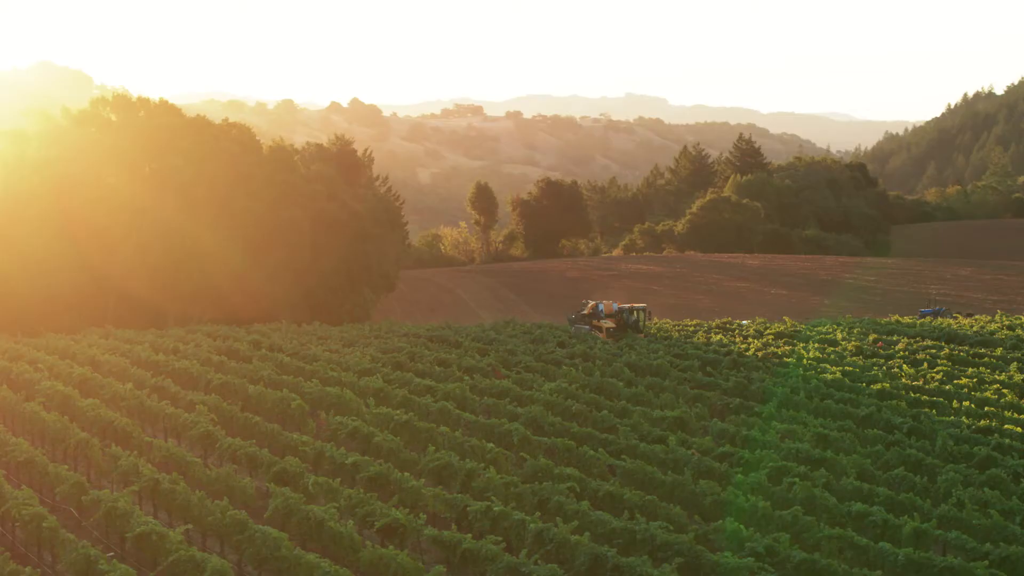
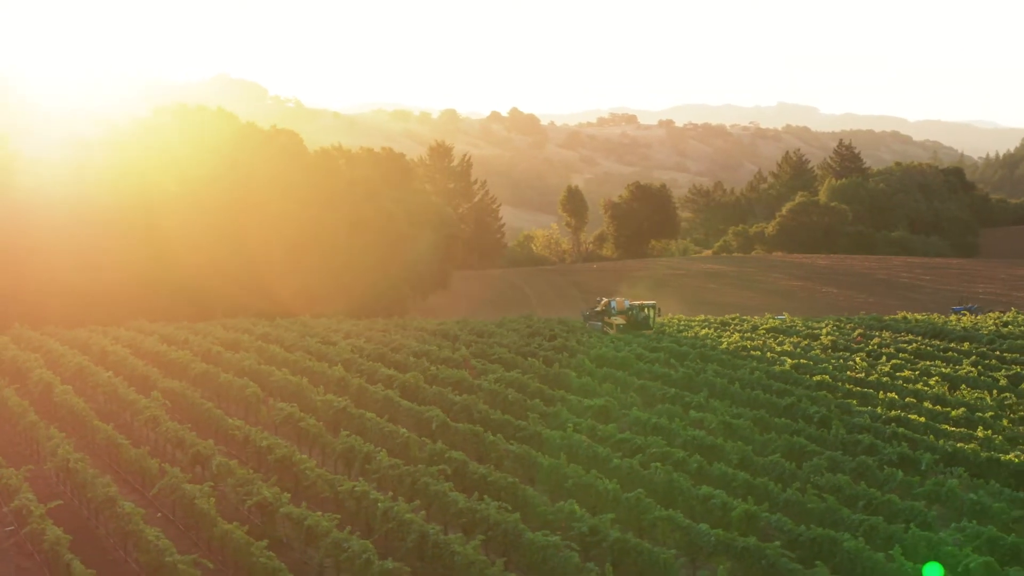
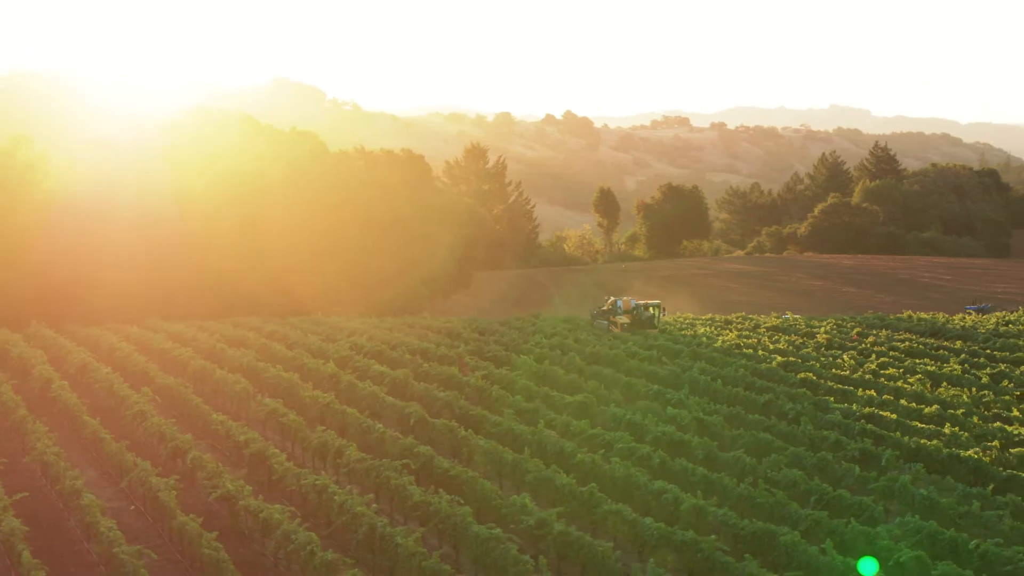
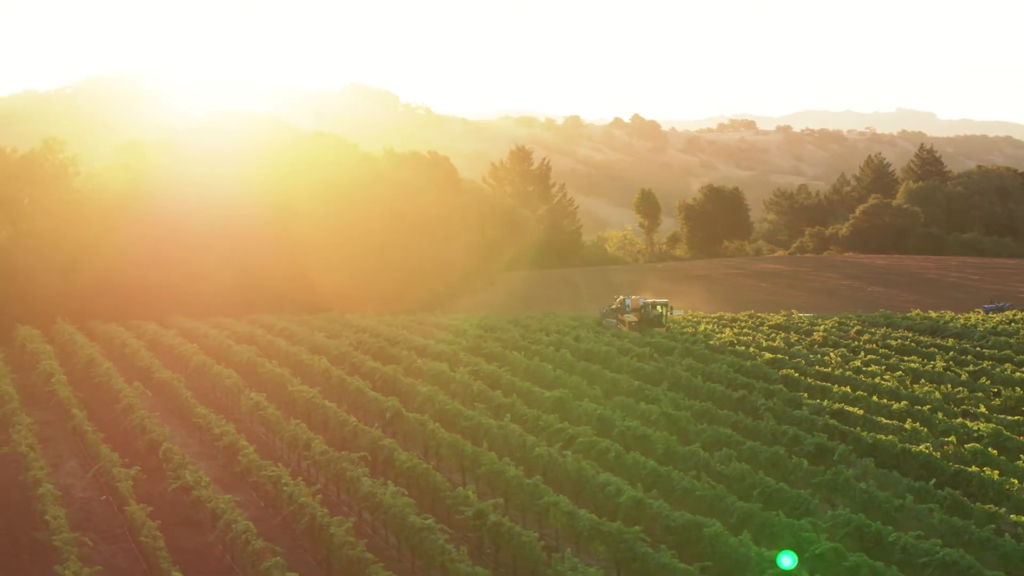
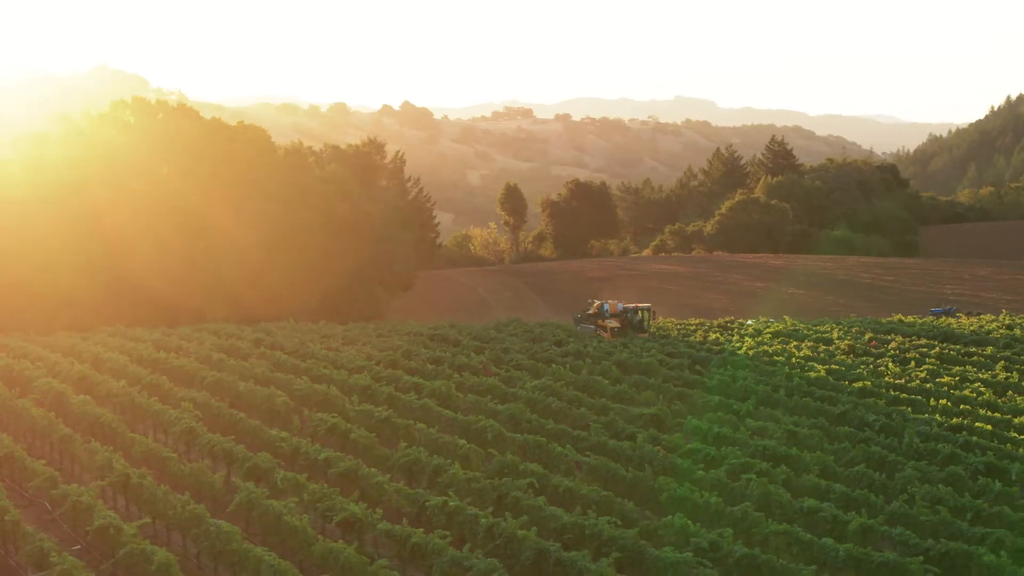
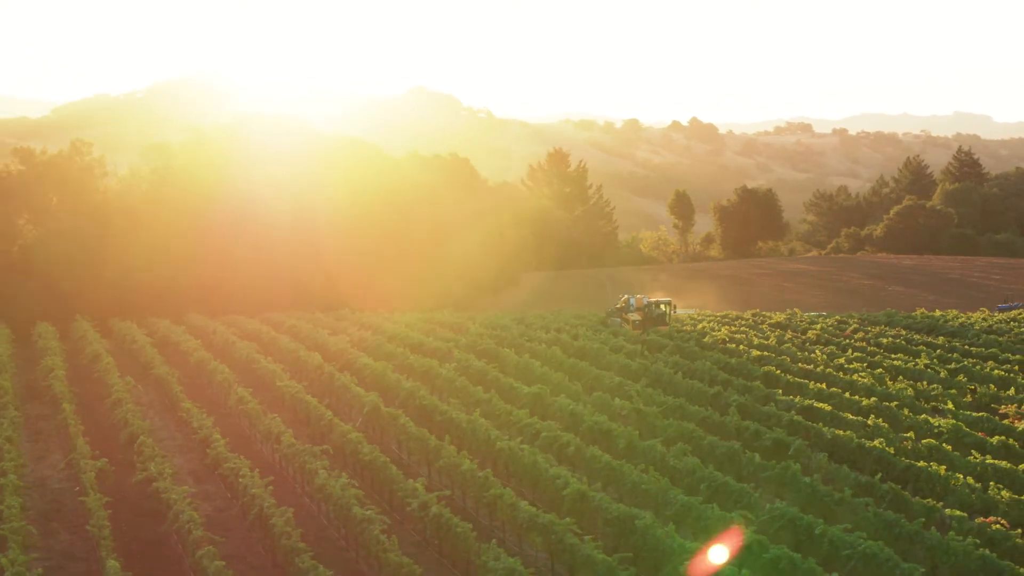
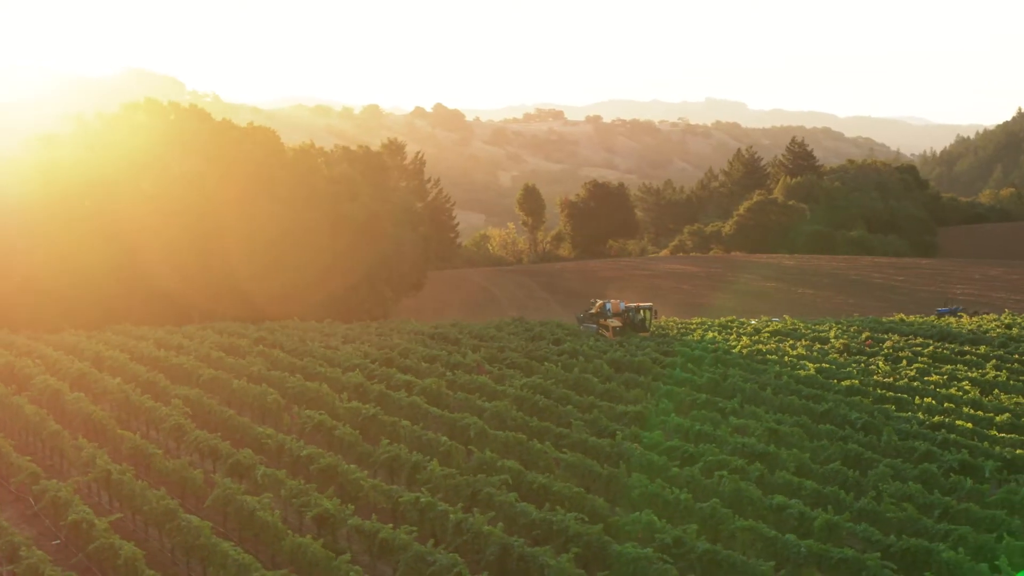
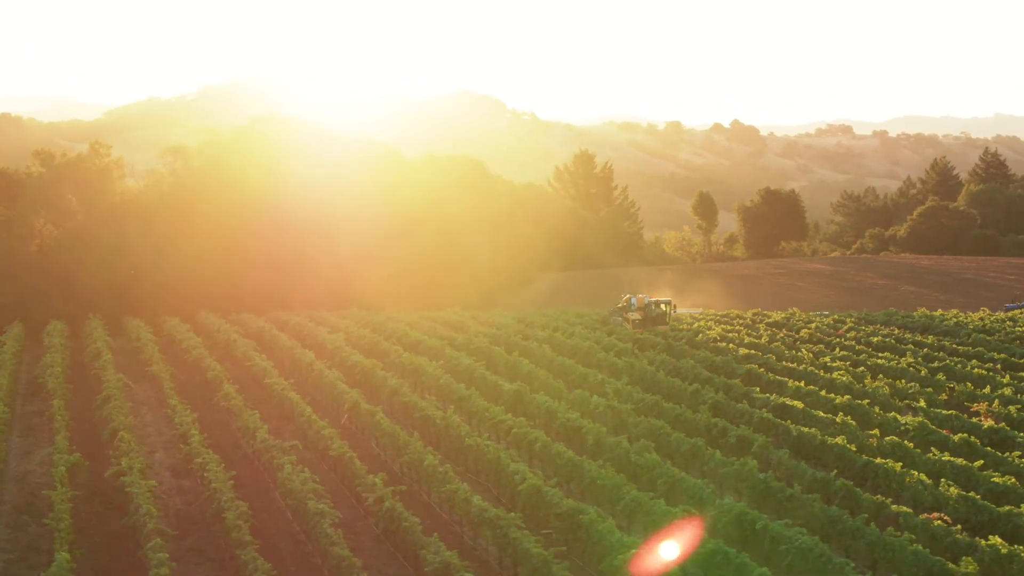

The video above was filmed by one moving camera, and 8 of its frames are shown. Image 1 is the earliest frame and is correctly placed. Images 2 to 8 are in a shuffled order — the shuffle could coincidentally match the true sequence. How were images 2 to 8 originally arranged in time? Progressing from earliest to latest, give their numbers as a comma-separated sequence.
5, 7, 2, 3, 4, 6, 8
